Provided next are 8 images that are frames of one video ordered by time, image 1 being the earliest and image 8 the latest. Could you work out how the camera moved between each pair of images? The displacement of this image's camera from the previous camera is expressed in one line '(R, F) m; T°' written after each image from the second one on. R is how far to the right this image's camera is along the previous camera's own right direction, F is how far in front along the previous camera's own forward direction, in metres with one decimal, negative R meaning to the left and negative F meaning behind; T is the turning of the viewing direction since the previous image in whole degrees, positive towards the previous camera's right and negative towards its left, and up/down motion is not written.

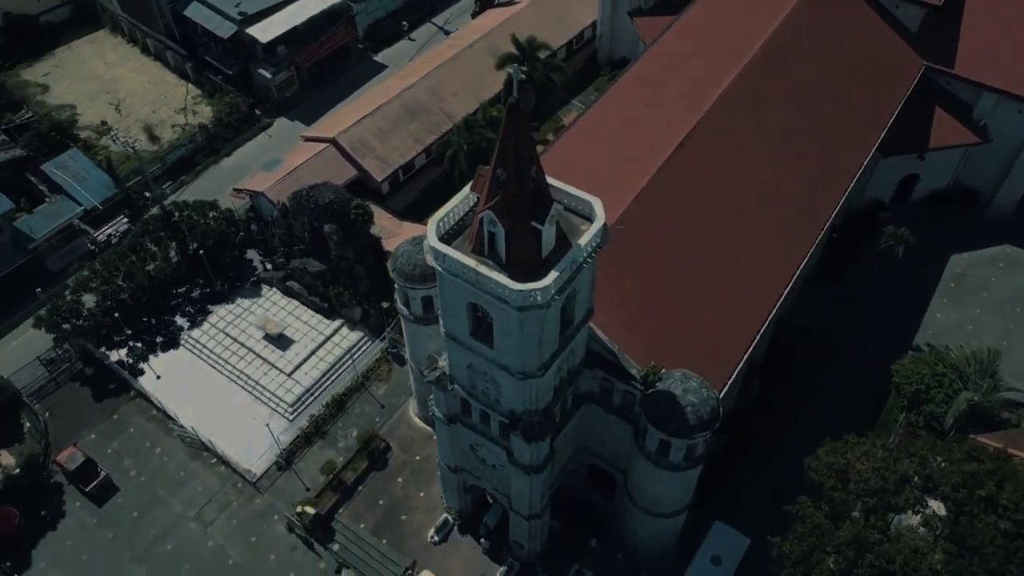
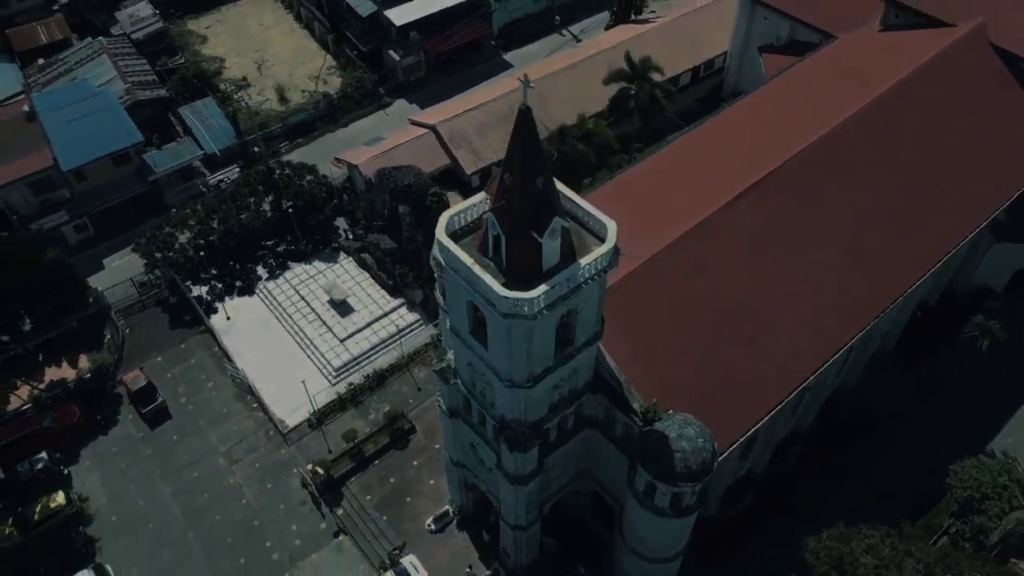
(+4.2, +0.3) m; -10°
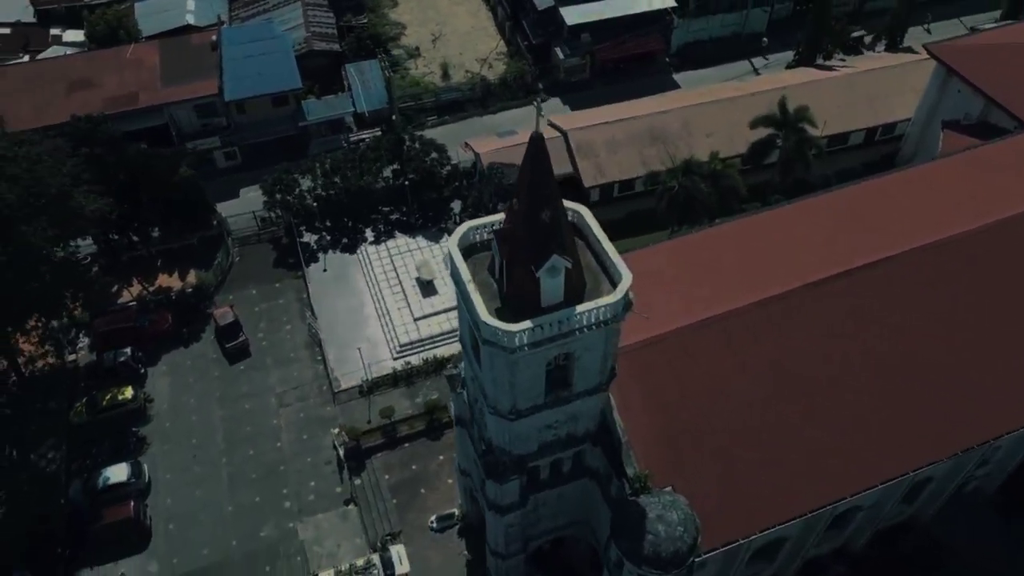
(+4.9, +1.6) m; -12°
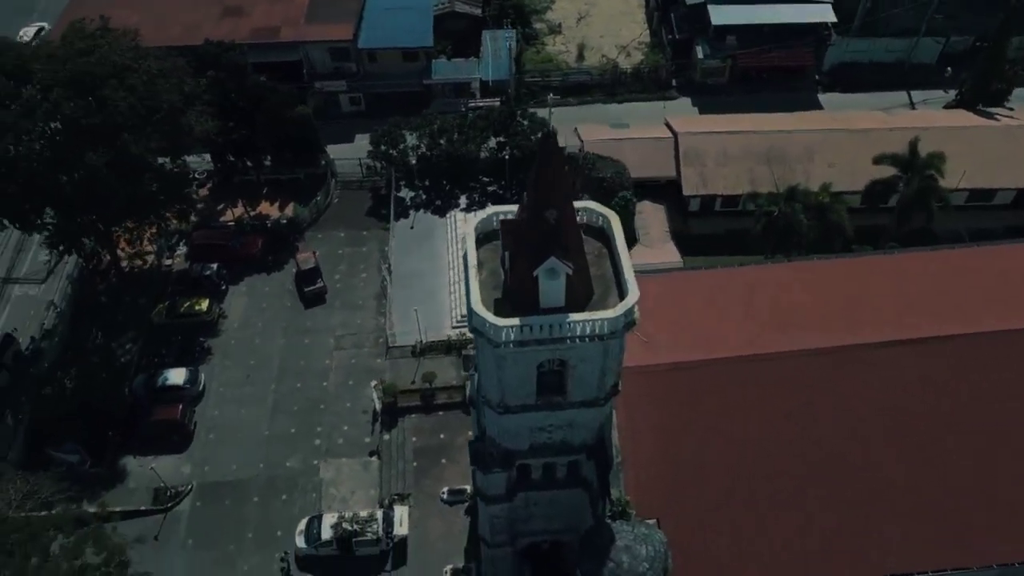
(+3.7, +0.9) m; -10°
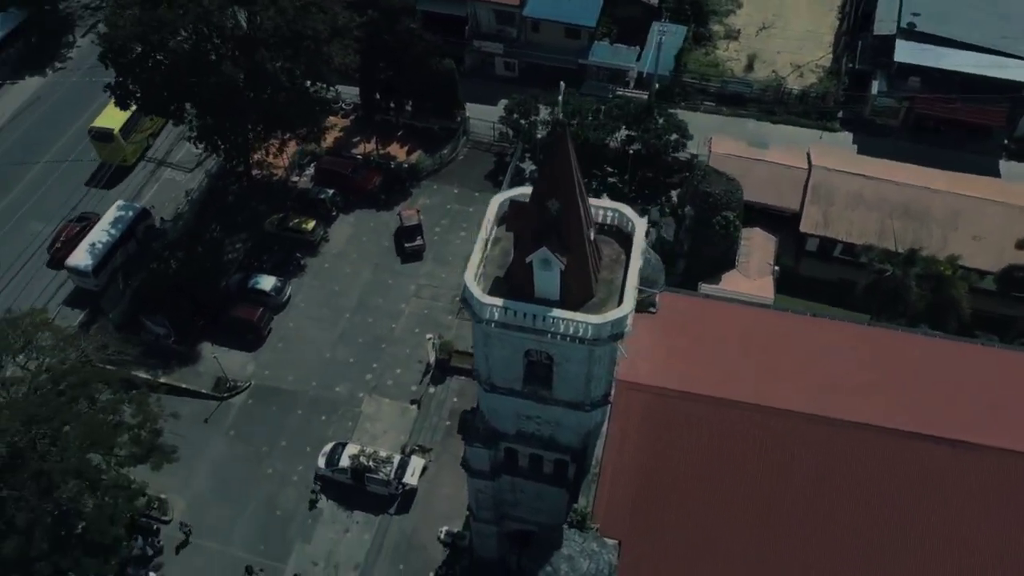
(+4.5, +0.6) m; -12°
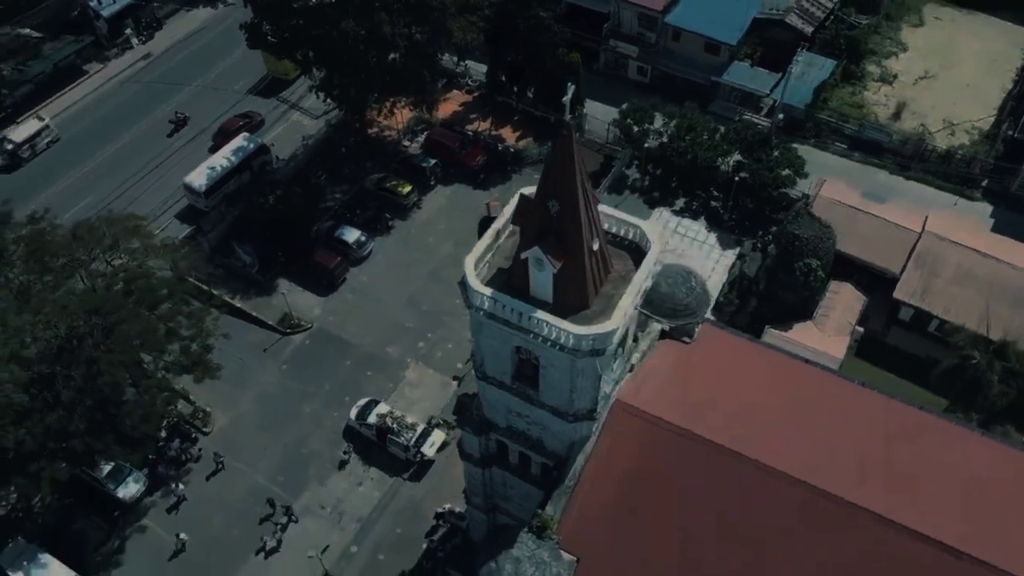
(+3.8, +0.4) m; -10°
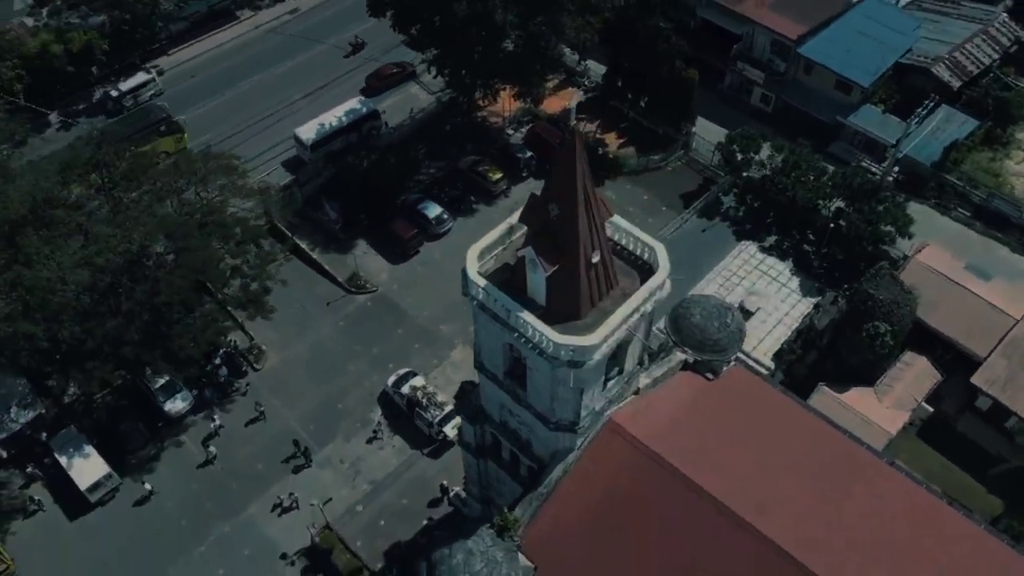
(+3.4, +0.3) m; -9°
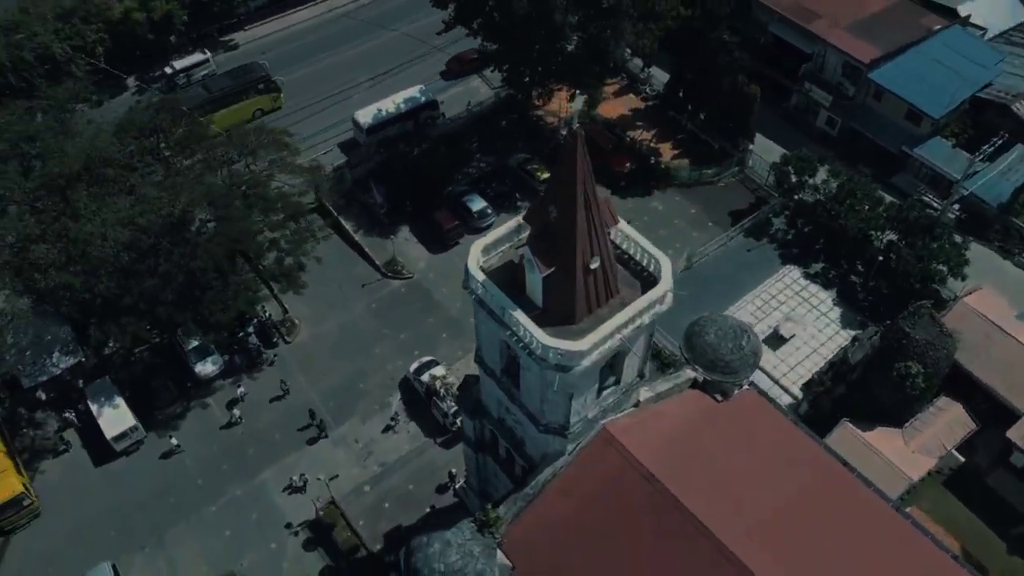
(+1.8, +0.1) m; -5°
